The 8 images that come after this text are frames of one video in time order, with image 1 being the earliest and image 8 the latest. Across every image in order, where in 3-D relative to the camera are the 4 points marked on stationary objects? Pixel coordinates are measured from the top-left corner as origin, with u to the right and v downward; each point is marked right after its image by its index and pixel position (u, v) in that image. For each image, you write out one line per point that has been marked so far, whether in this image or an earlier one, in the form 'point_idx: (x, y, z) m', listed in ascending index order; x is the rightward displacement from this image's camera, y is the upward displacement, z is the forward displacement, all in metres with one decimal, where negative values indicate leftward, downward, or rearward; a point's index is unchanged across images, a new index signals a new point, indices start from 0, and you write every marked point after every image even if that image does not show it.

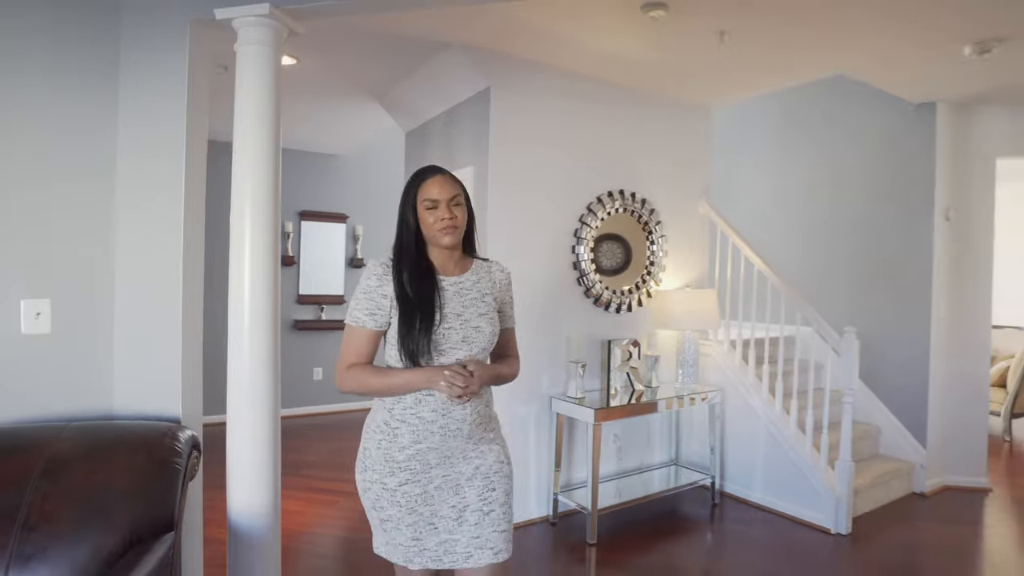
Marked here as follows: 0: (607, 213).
0: (+0.5, +0.4, +3.5) m
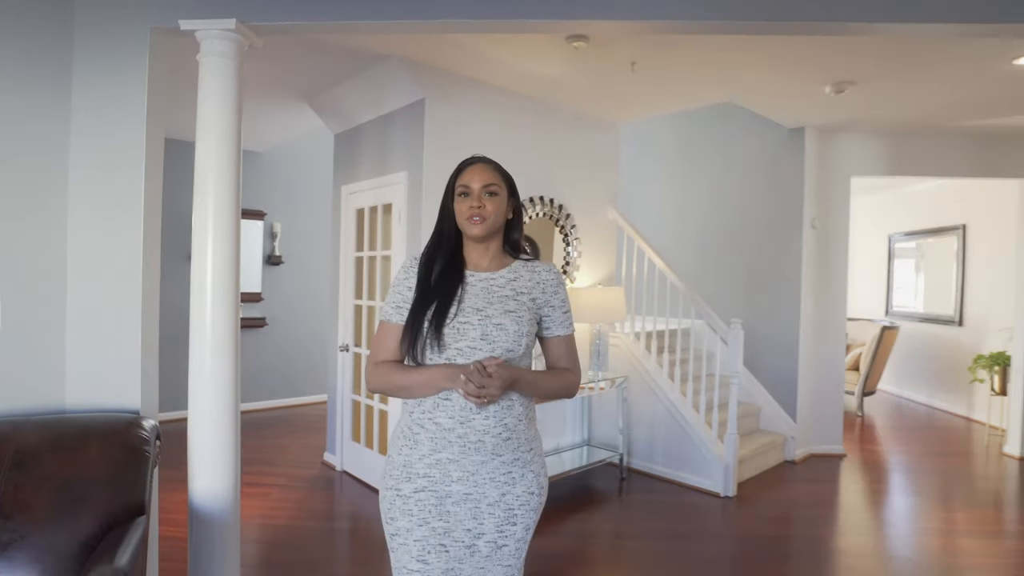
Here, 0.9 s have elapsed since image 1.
0: (+0.1, +0.4, +3.8) m
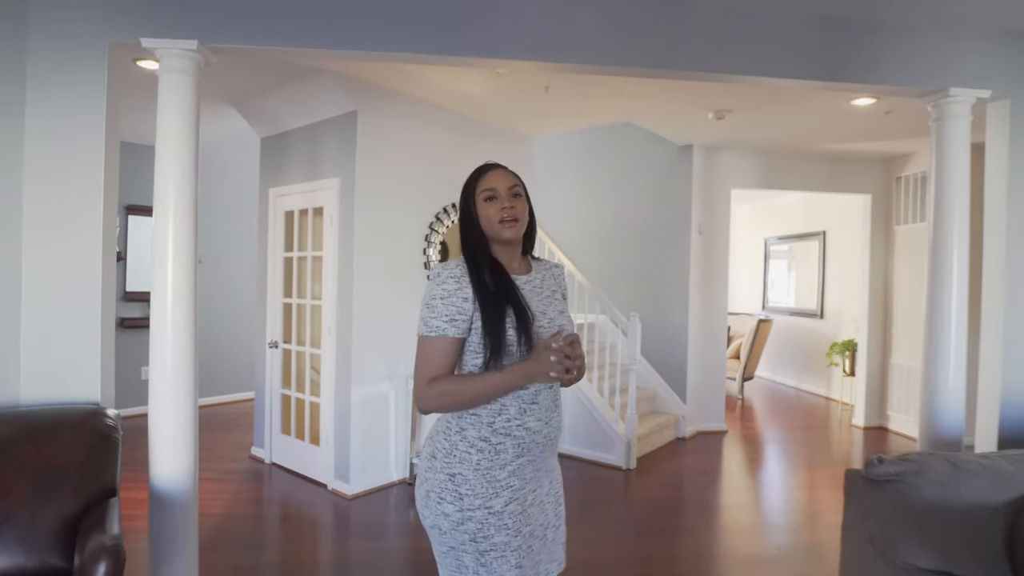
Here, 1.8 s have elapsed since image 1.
0: (-0.4, +0.4, +4.1) m
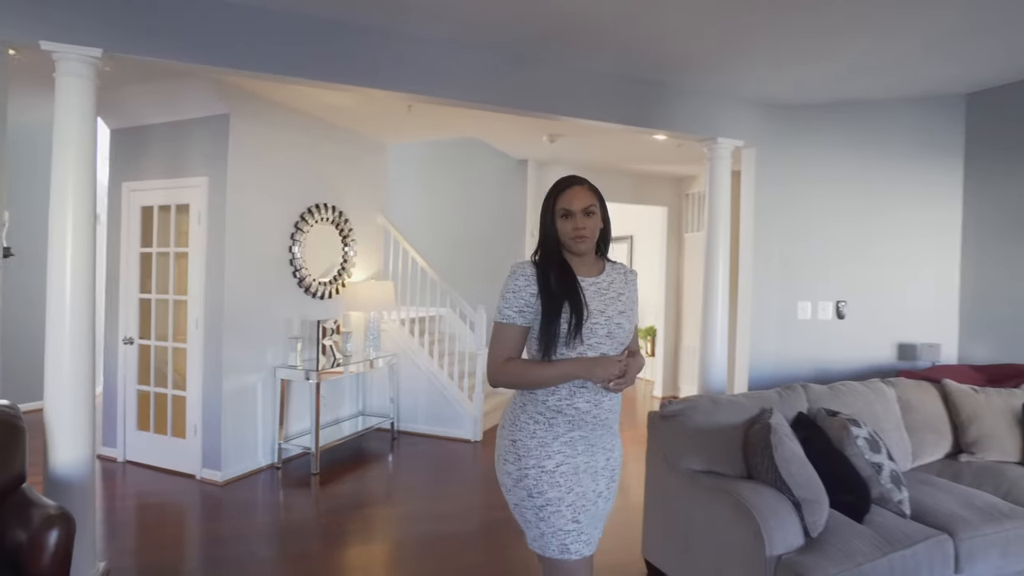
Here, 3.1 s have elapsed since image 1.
0: (-1.4, +0.5, +4.4) m
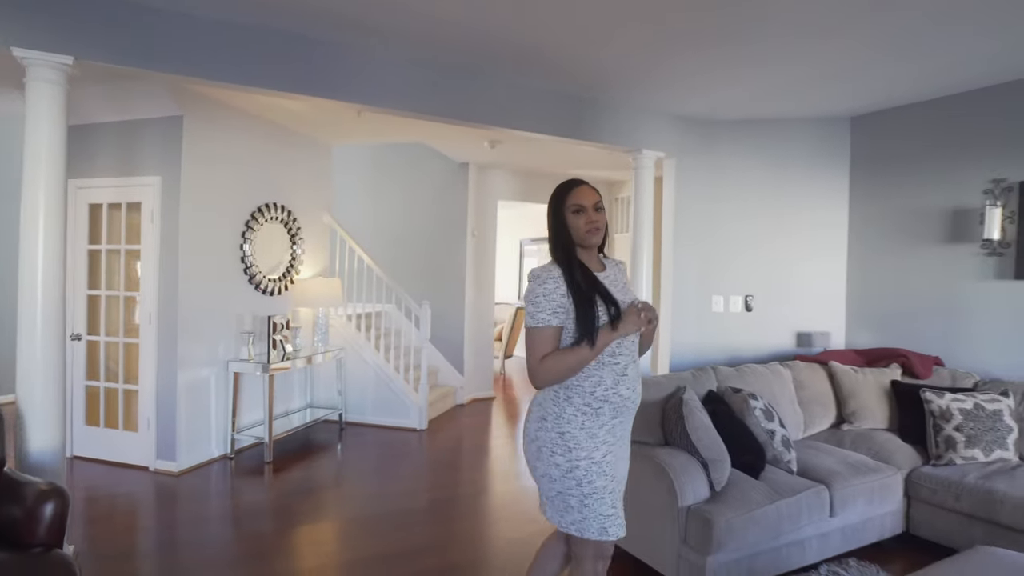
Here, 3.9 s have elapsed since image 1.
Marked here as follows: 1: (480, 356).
0: (-1.8, +0.5, +4.5) m
1: (-0.3, -0.7, +6.3) m
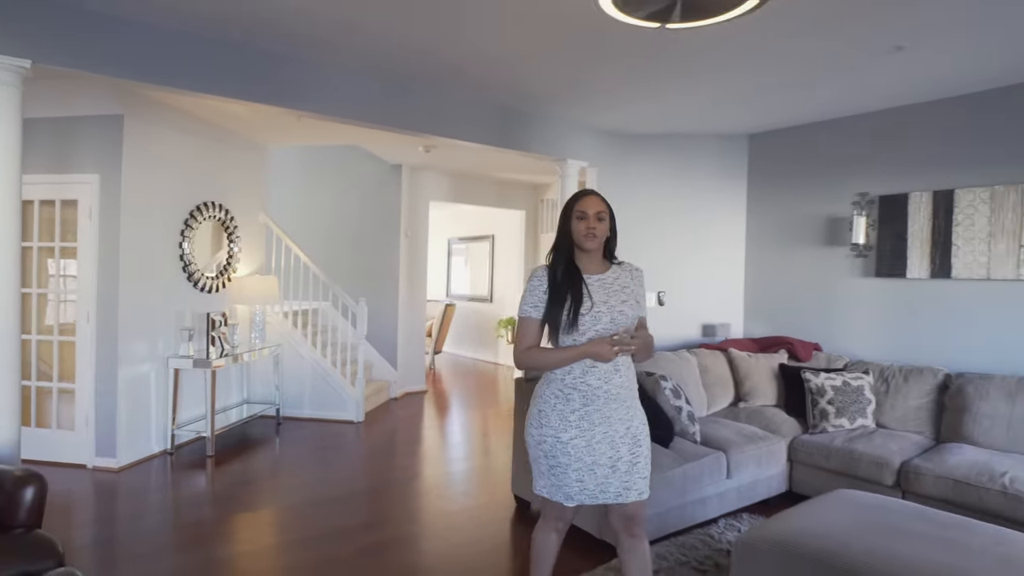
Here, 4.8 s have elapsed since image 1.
0: (-2.3, +0.5, +4.6) m
1: (-1.0, -0.6, +6.6) m
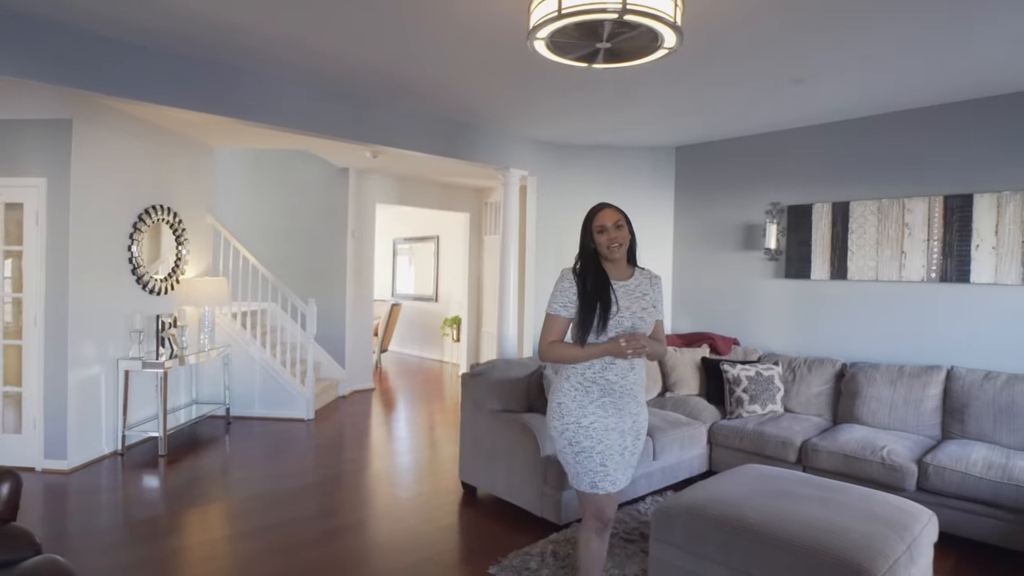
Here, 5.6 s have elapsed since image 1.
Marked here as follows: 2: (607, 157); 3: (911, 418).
0: (-2.7, +0.5, +4.7) m
1: (-1.6, -0.7, +6.7) m
2: (+0.8, +1.1, +5.2) m
3: (+2.2, -0.7, +3.5) m
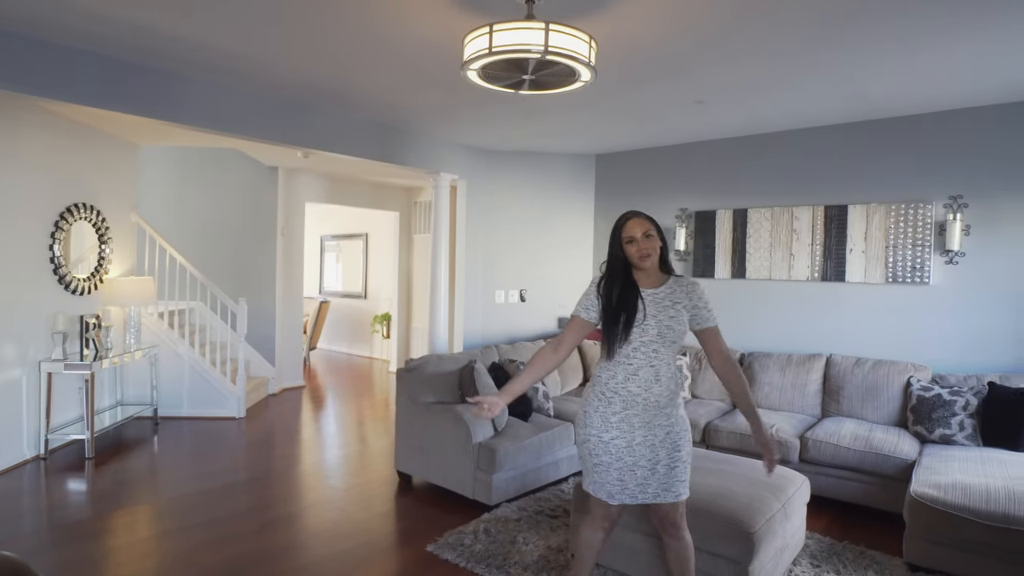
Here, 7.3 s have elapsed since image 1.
0: (-3.2, +0.5, +4.6) m
1: (-2.4, -0.6, +6.7) m
2: (+0.2, +1.1, +5.5) m
3: (+1.8, -0.7, +4.0) m
